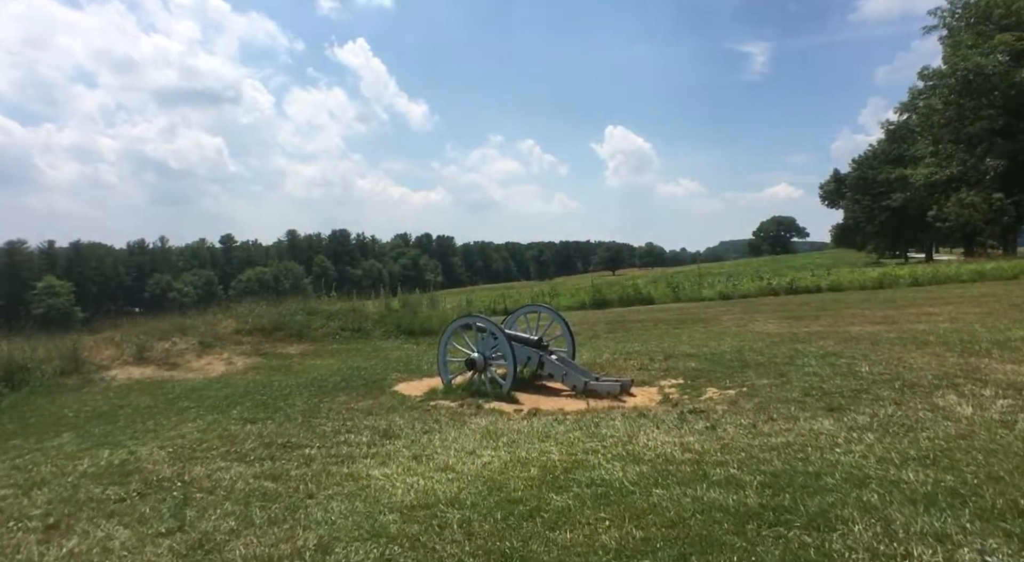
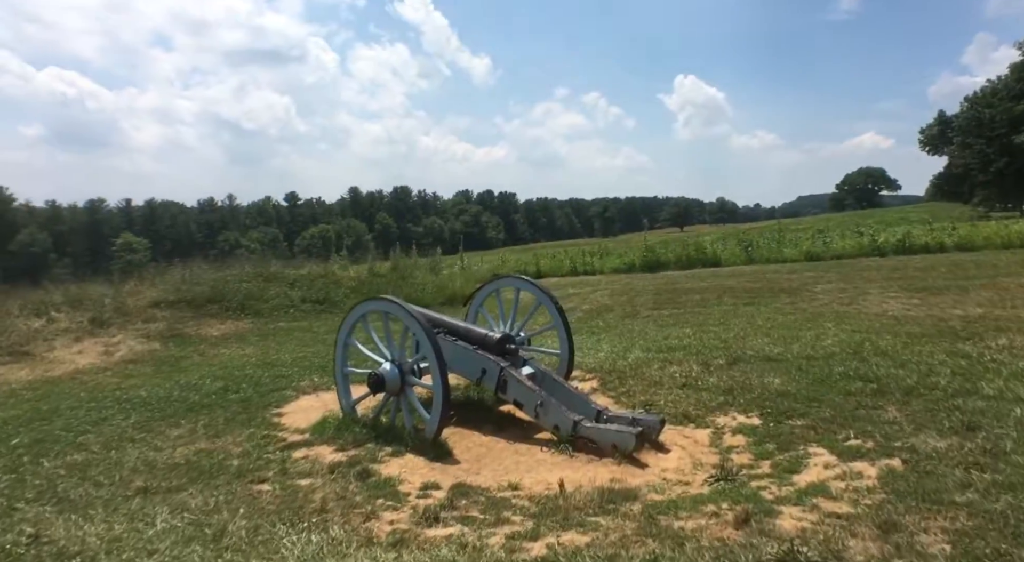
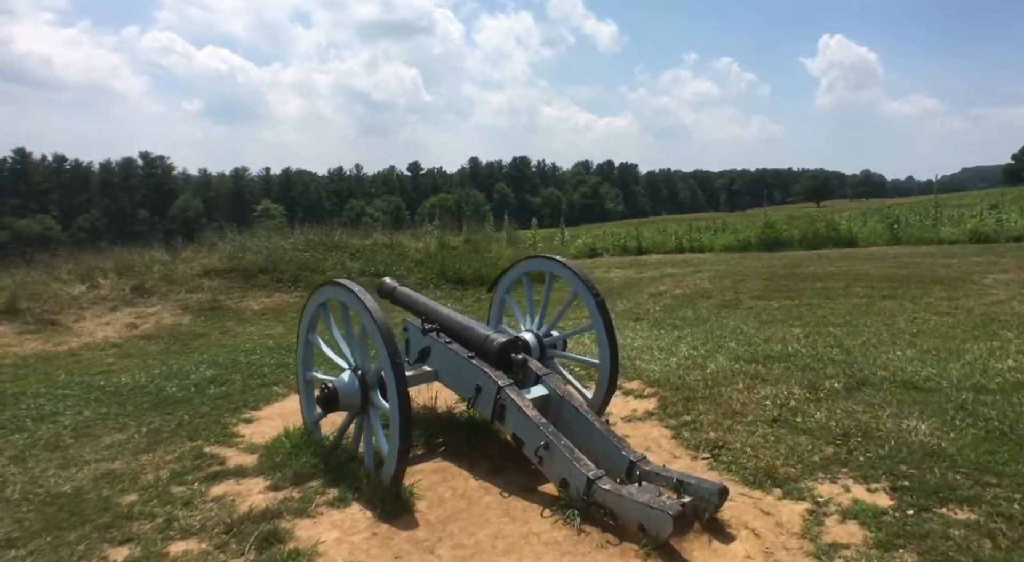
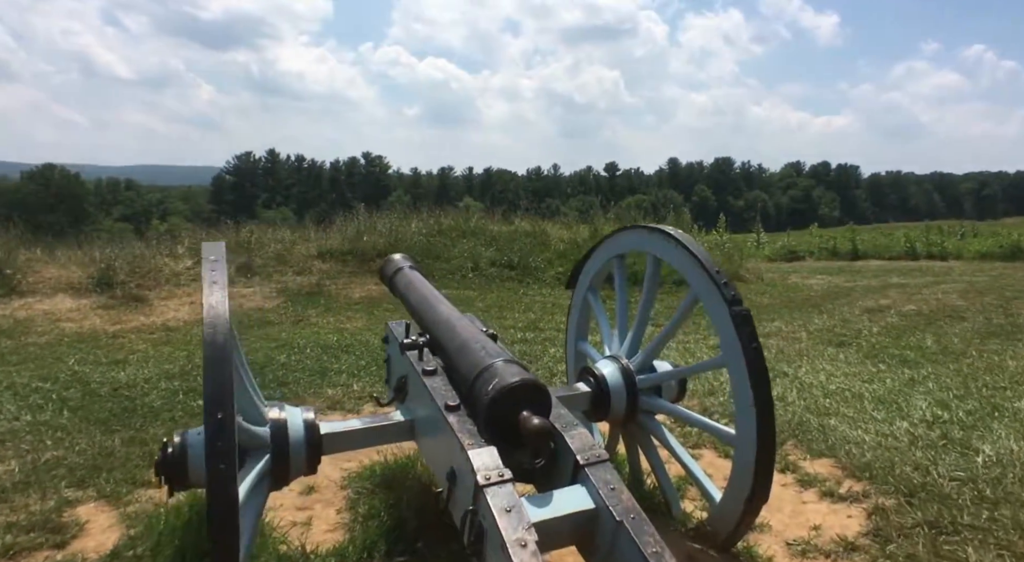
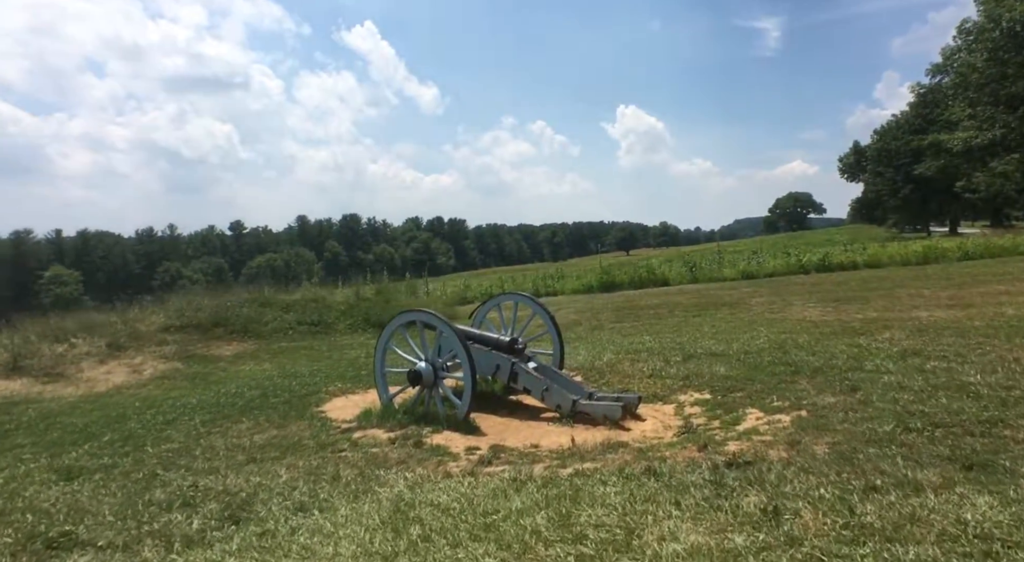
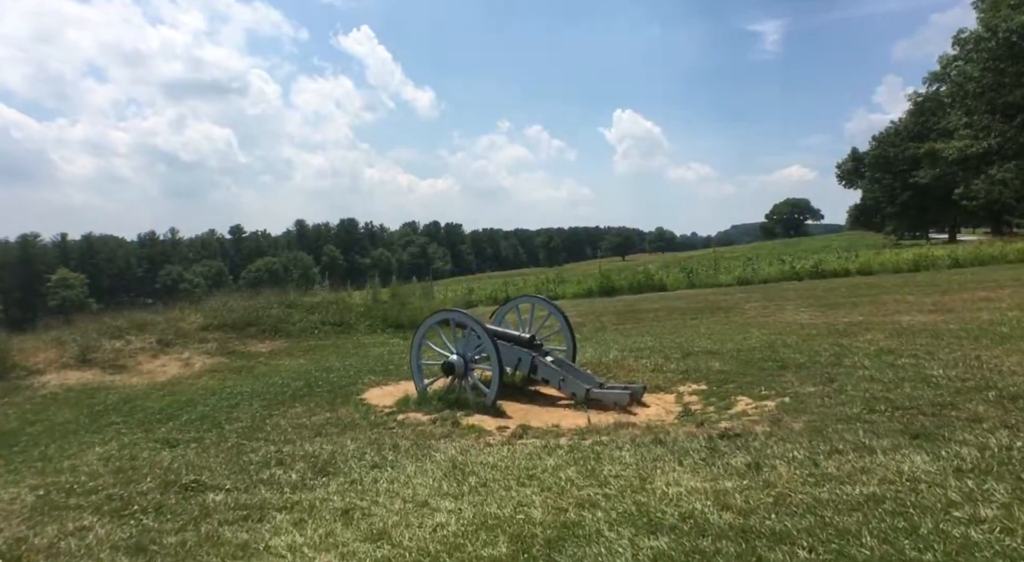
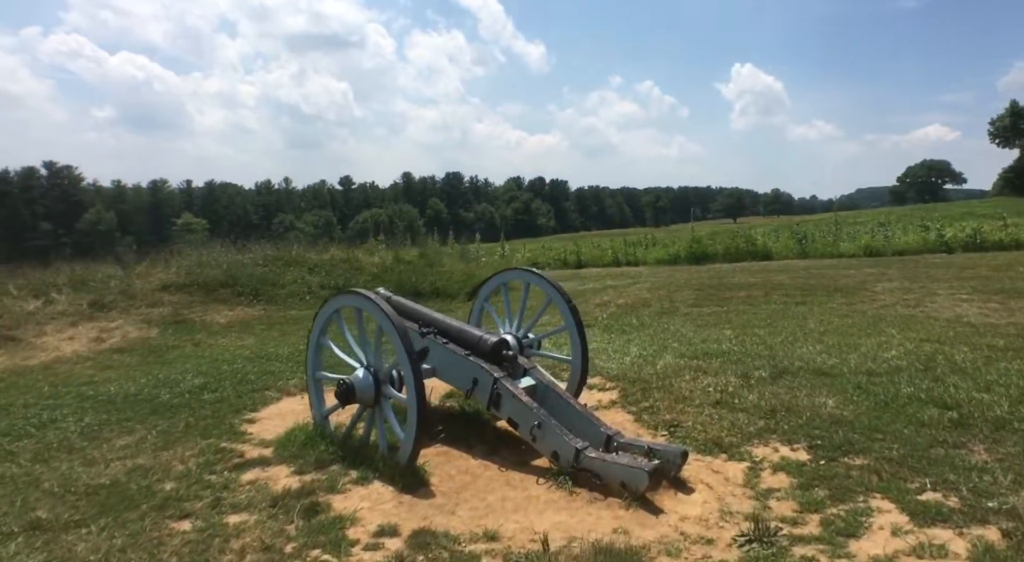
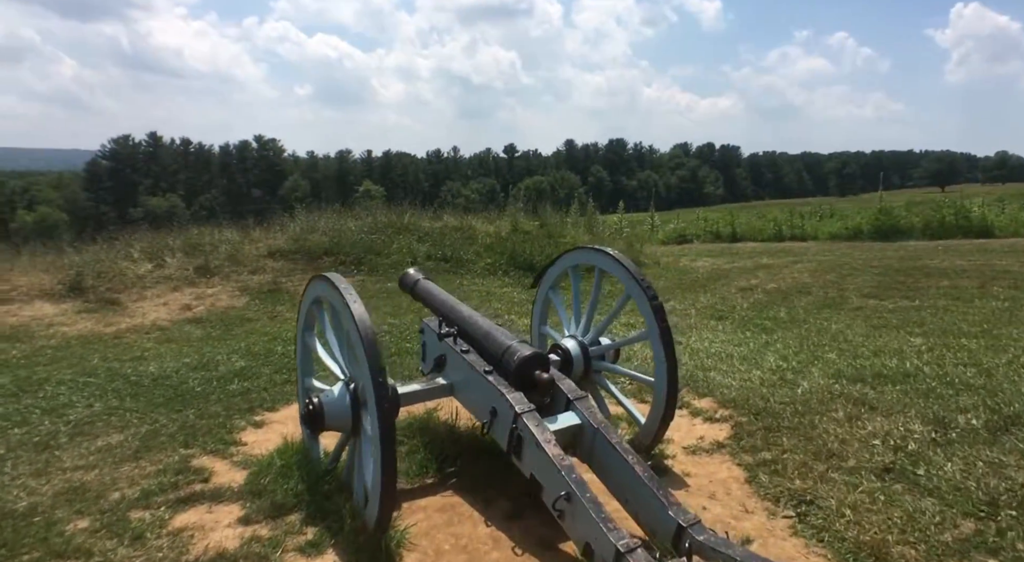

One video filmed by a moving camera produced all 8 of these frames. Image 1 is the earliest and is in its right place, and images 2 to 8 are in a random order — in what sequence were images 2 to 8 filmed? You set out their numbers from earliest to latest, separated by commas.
6, 5, 2, 7, 3, 8, 4
